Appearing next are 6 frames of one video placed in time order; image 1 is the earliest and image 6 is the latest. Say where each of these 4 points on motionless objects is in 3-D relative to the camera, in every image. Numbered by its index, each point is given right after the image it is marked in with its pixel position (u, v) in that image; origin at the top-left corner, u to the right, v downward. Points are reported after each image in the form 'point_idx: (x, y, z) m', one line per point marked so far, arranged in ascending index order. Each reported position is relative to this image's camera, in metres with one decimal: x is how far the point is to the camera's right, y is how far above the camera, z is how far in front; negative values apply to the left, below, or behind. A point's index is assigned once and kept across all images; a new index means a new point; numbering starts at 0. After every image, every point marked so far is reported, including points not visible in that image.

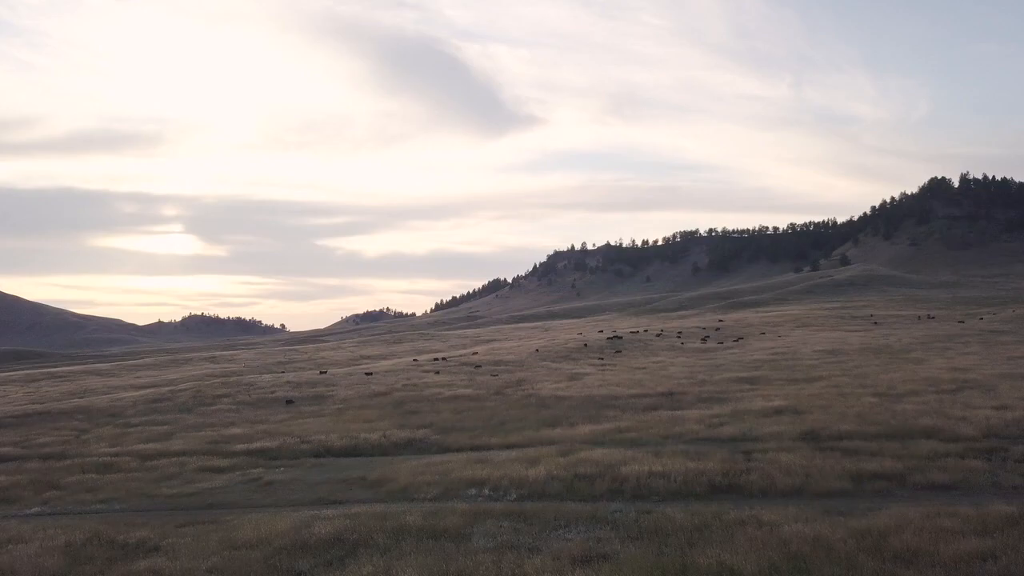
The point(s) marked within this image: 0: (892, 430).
0: (+9.6, -3.6, +20.0) m
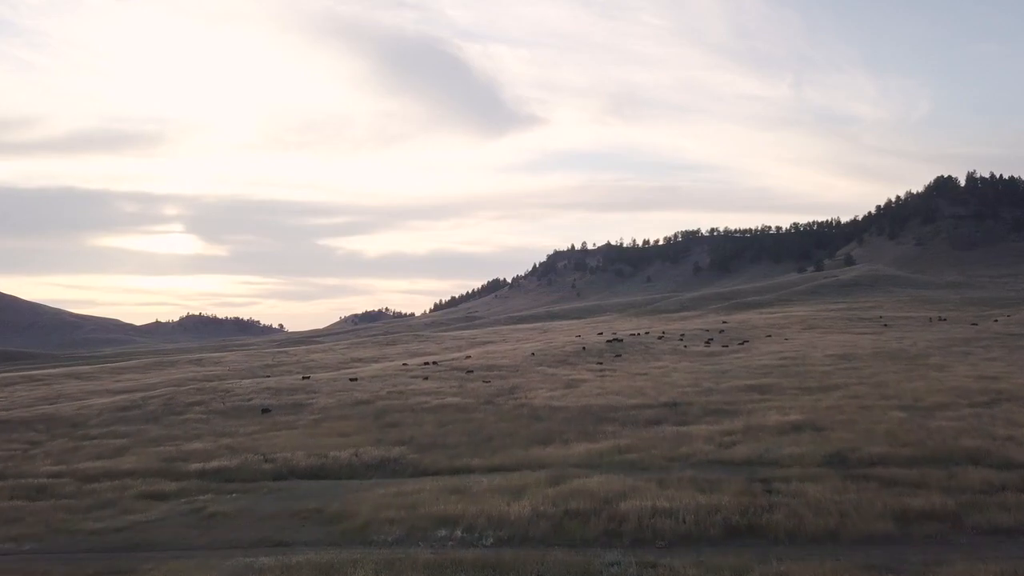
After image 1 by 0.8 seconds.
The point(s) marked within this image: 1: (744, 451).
0: (+9.2, -3.6, +17.4) m
1: (+5.6, -3.9, +19.0) m
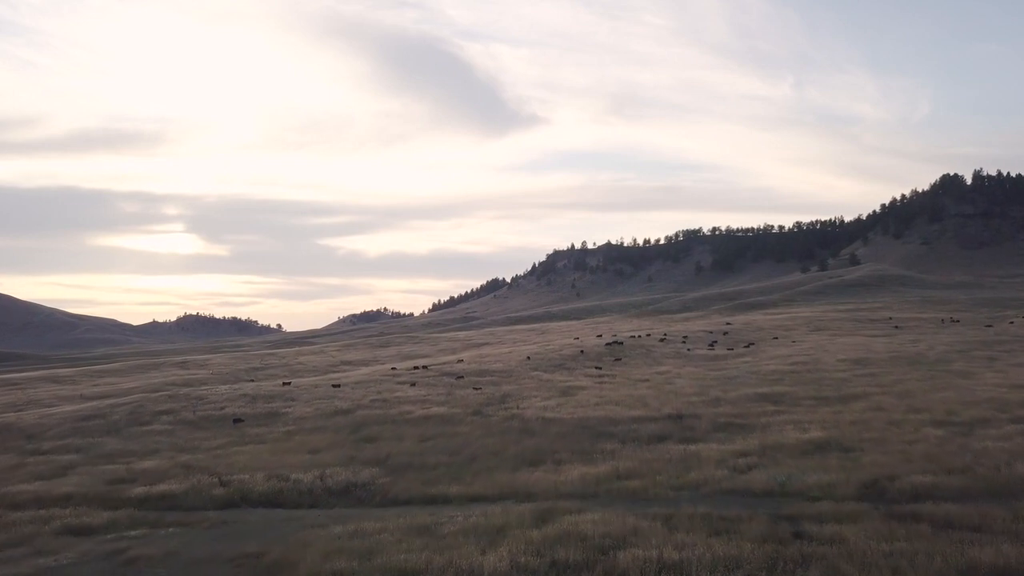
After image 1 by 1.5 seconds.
0: (+8.9, -3.7, +14.8) m
1: (+5.2, -4.0, +16.4) m
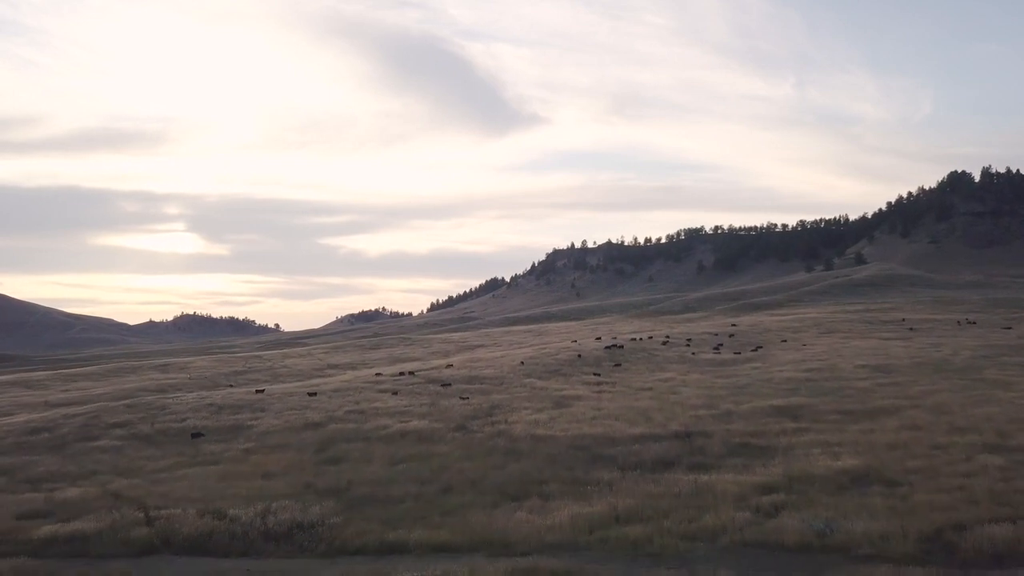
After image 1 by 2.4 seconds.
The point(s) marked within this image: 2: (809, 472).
0: (+8.4, -3.7, +11.6) m
1: (+4.8, -4.0, +13.2) m
2: (+6.4, -4.0, +17.1) m
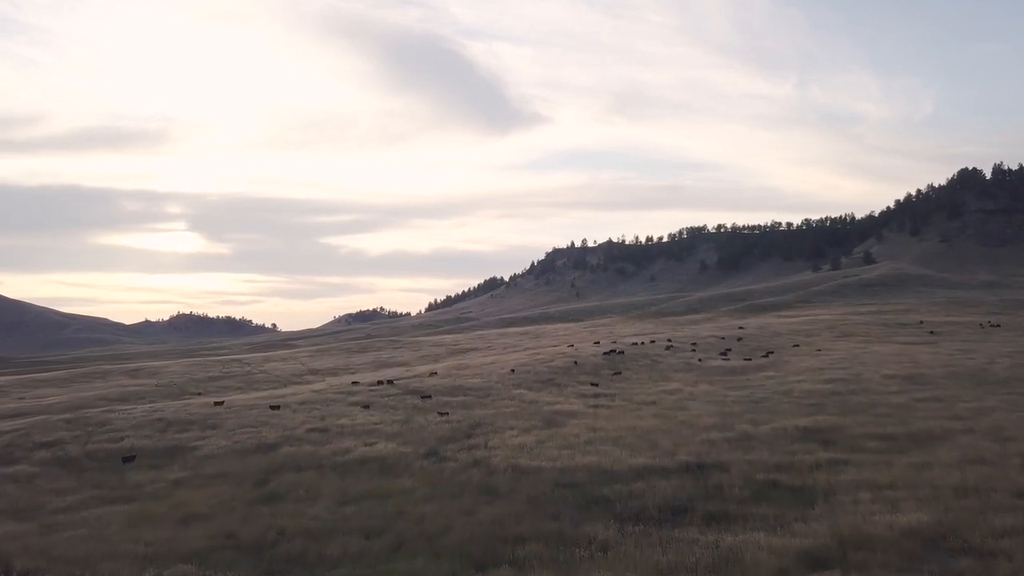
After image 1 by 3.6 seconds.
0: (+7.8, -3.7, +7.6) m
1: (+4.2, -4.0, +9.2) m
2: (+5.8, -4.0, +13.0) m
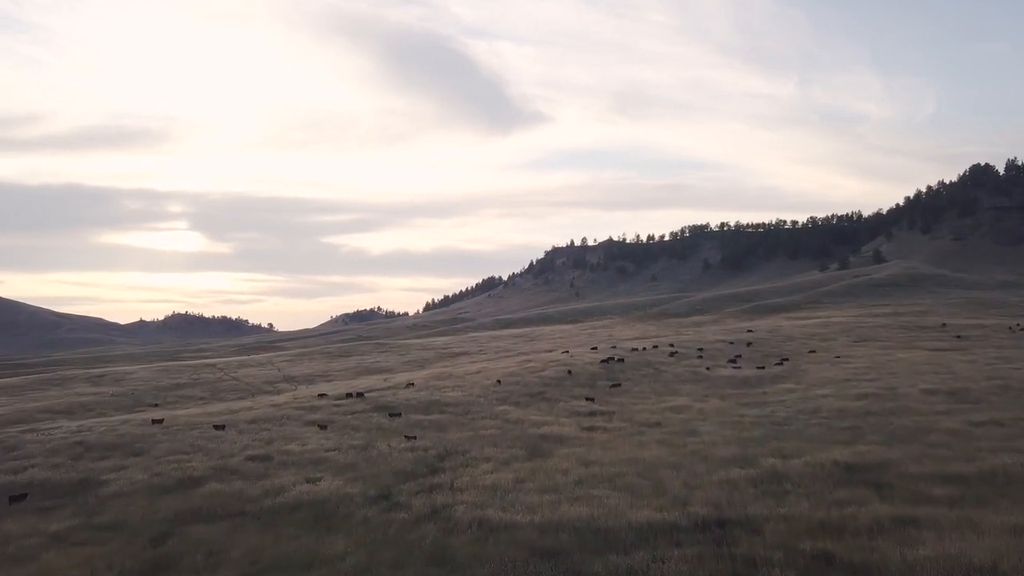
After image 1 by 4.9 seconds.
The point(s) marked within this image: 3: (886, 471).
0: (+7.1, -3.8, +3.0) m
1: (+3.5, -4.1, +4.6) m
2: (+5.1, -4.1, +8.5) m
3: (+8.7, -4.2, +18.2) m
